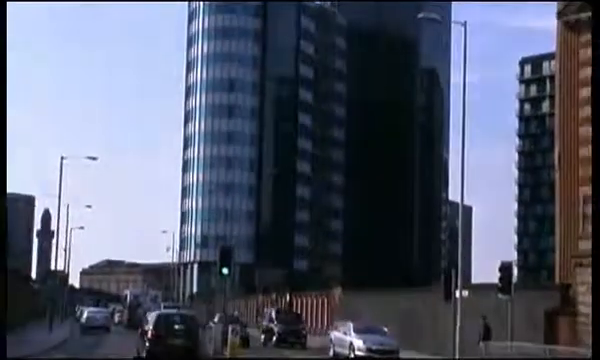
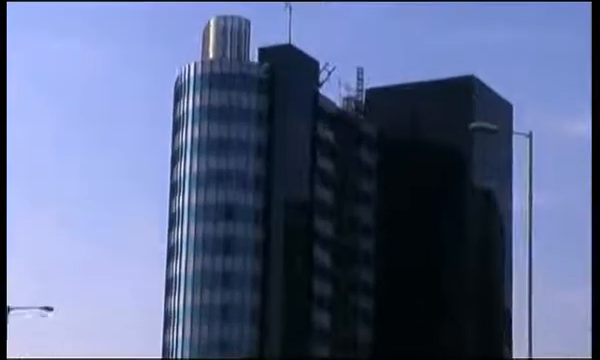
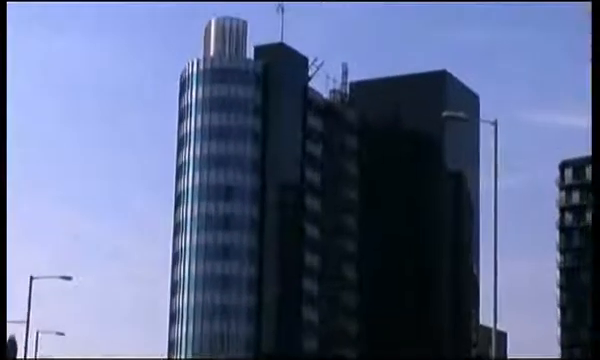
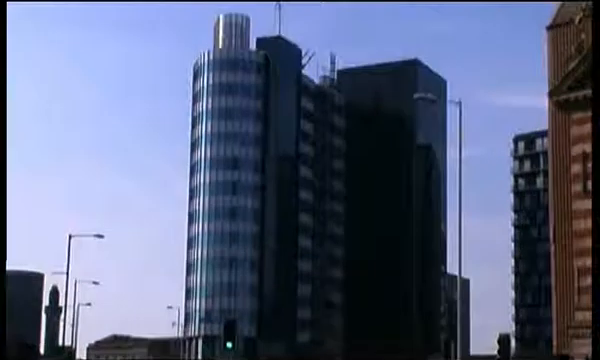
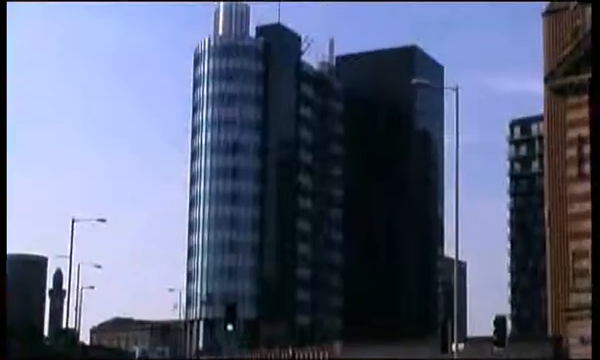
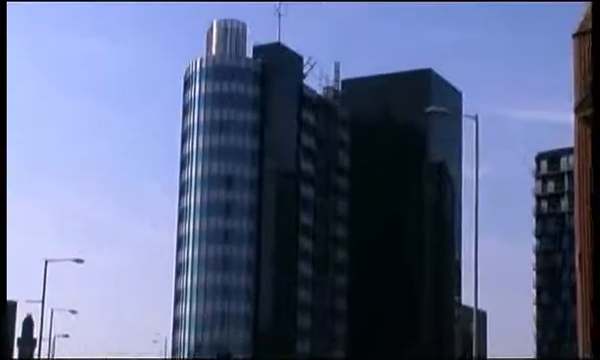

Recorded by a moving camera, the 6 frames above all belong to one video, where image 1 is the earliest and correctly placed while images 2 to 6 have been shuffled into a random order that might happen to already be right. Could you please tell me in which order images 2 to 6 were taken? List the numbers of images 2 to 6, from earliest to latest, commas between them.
5, 4, 6, 3, 2
